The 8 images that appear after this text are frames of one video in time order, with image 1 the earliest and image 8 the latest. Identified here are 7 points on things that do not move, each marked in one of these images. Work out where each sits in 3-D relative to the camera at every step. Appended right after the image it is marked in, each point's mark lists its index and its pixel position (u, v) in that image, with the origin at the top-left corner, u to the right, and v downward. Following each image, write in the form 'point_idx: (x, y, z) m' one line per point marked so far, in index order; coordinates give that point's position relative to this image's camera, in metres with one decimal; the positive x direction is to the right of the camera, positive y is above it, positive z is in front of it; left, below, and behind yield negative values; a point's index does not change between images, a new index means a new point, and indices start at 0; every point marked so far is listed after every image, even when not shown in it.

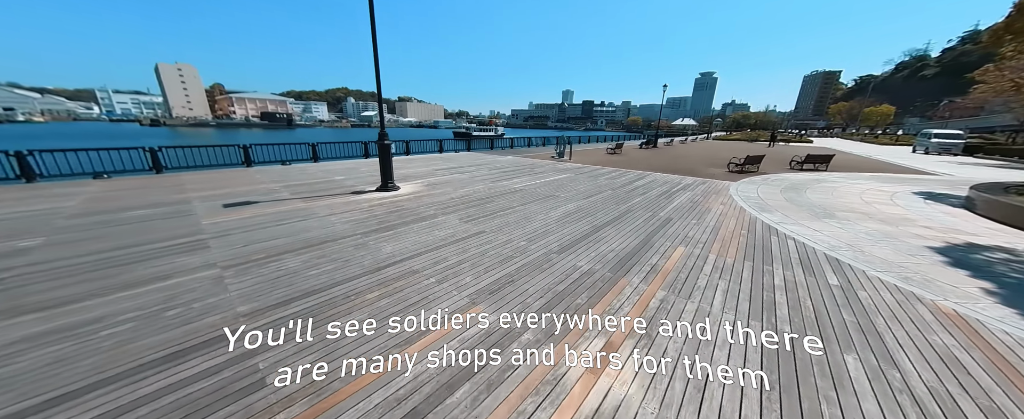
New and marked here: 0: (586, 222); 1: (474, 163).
0: (+1.4, -0.3, +5.2) m
1: (-1.7, +2.1, +12.7) m
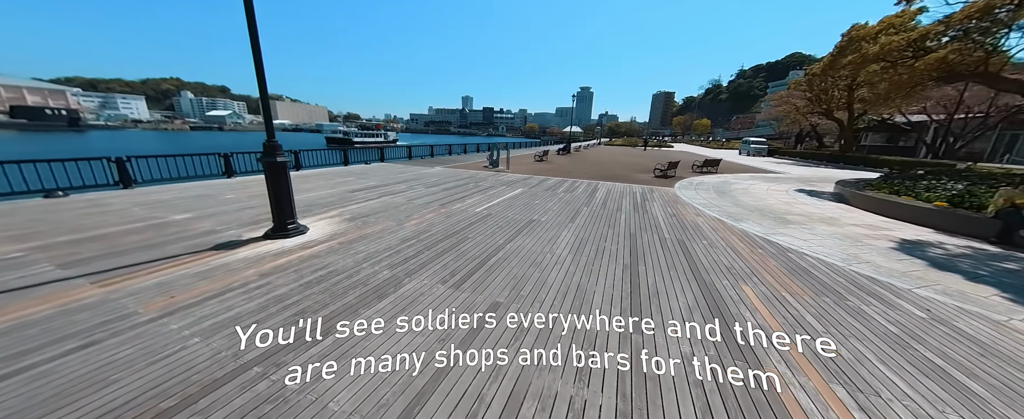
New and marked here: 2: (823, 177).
0: (+1.4, -0.8, +4.0) m
1: (-4.0, +1.1, +10.2) m
2: (+13.7, +1.4, +12.5) m
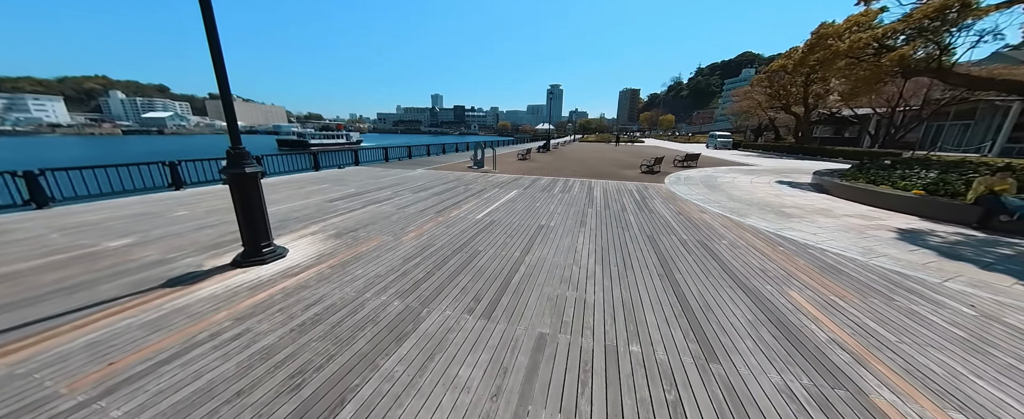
0: (+1.8, -0.8, +3.7) m
1: (-4.3, +0.8, +9.3) m
2: (+13.1, +1.9, +13.2) m
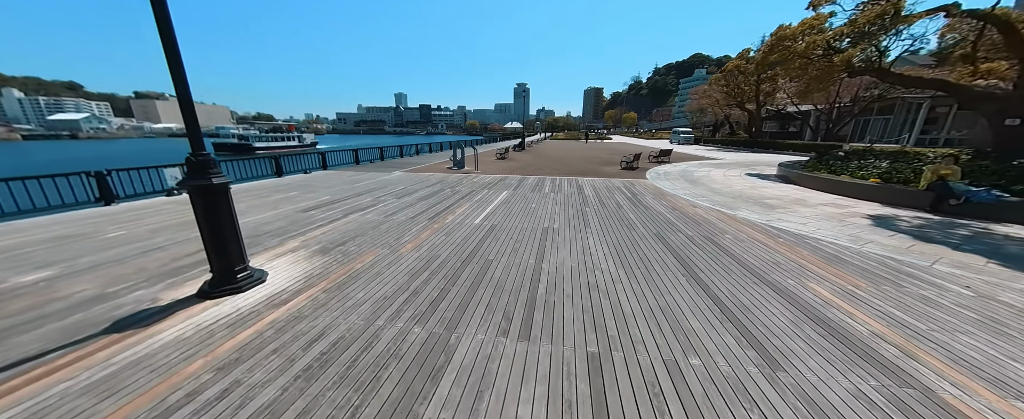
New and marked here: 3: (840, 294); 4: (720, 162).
0: (+2.0, -0.8, +3.6) m
1: (-4.7, +0.6, +8.6) m
2: (+12.2, +2.4, +14.2) m
3: (+3.6, -0.9, +3.1) m
4: (+11.1, +2.5, +15.1) m
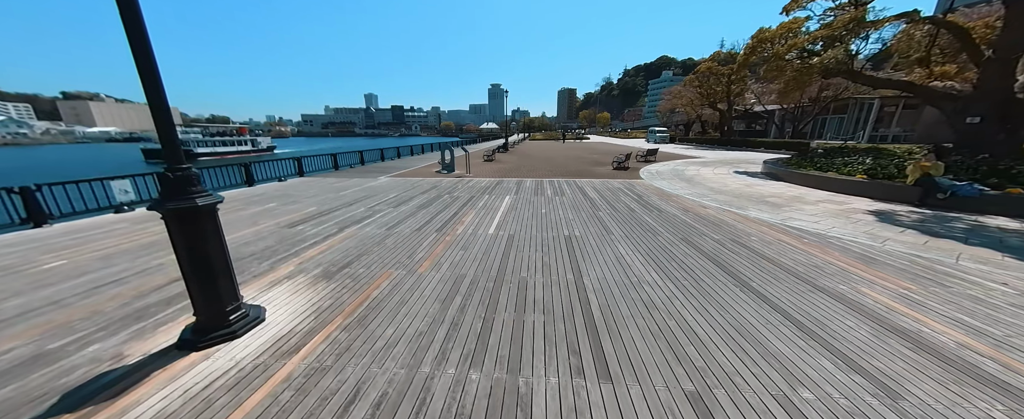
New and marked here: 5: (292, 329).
0: (+2.5, -0.9, +3.3) m
1: (-4.6, +0.3, +7.8) m
2: (+11.7, +2.6, +14.7) m
3: (+4.1, -1.0, +3.0) m
4: (+10.5, +2.7, +15.6) m
5: (-2.1, -1.1, +2.7) m
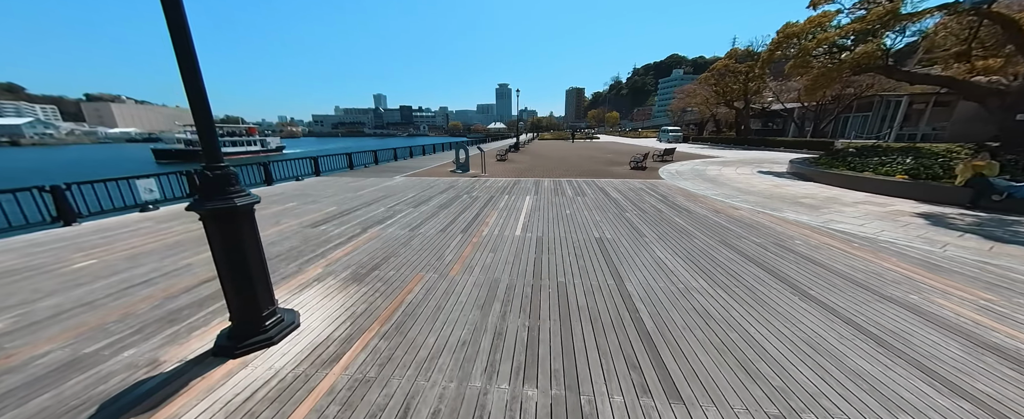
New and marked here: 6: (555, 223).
0: (+2.9, -0.9, +3.1) m
1: (-4.0, +0.3, +7.7) m
2: (+12.4, +2.5, +14.3) m
3: (+4.6, -1.0, +2.8) m
4: (+11.3, +2.6, +15.1) m
5: (-1.6, -1.1, +2.5) m
6: (+0.8, -0.3, +5.6) m
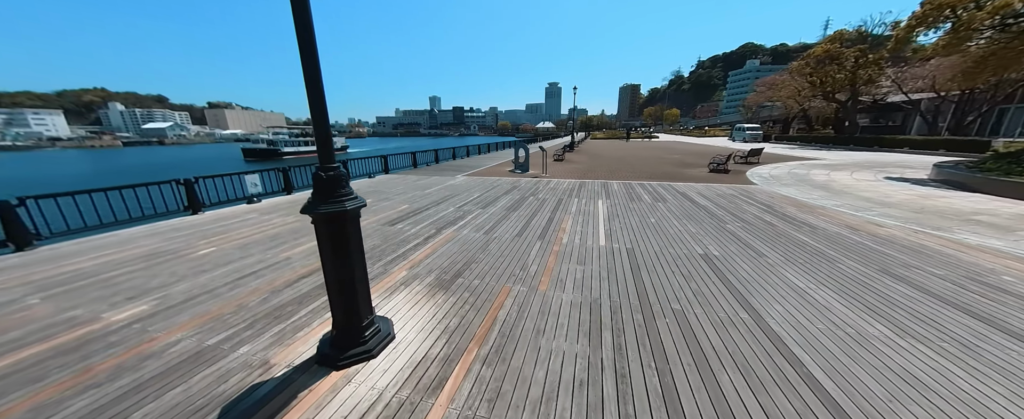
0: (+3.9, -1.1, +2.2) m
1: (-2.2, +0.4, +7.8) m
2: (+15.2, +2.0, +11.7) m
3: (+5.4, -1.3, +1.6) m
4: (+14.1, +2.1, +12.7) m
5: (-0.7, -1.2, +2.3) m
6: (+2.2, -0.4, +4.9) m
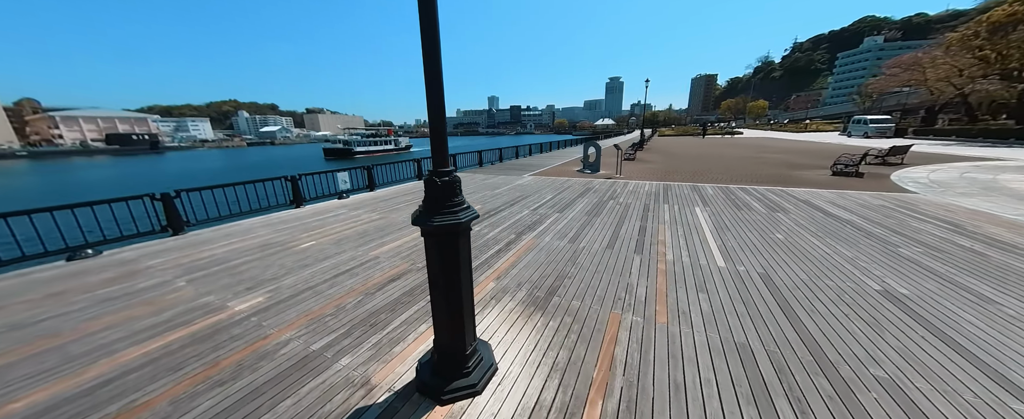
0: (+4.7, -1.4, +0.9) m
1: (-0.2, +0.3, +7.6) m
2: (+17.6, +1.3, +8.1) m
3: (+6.1, -1.6, 0.0) m
4: (+16.8, +1.5, +9.3) m
5: (+0.2, -1.3, +1.9) m
6: (+3.6, -0.6, +3.9) m
